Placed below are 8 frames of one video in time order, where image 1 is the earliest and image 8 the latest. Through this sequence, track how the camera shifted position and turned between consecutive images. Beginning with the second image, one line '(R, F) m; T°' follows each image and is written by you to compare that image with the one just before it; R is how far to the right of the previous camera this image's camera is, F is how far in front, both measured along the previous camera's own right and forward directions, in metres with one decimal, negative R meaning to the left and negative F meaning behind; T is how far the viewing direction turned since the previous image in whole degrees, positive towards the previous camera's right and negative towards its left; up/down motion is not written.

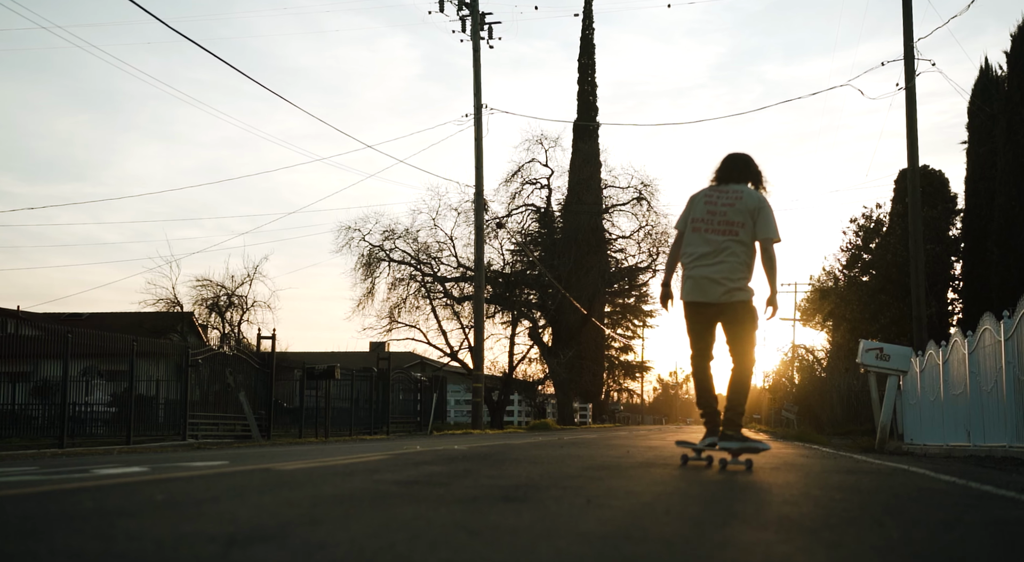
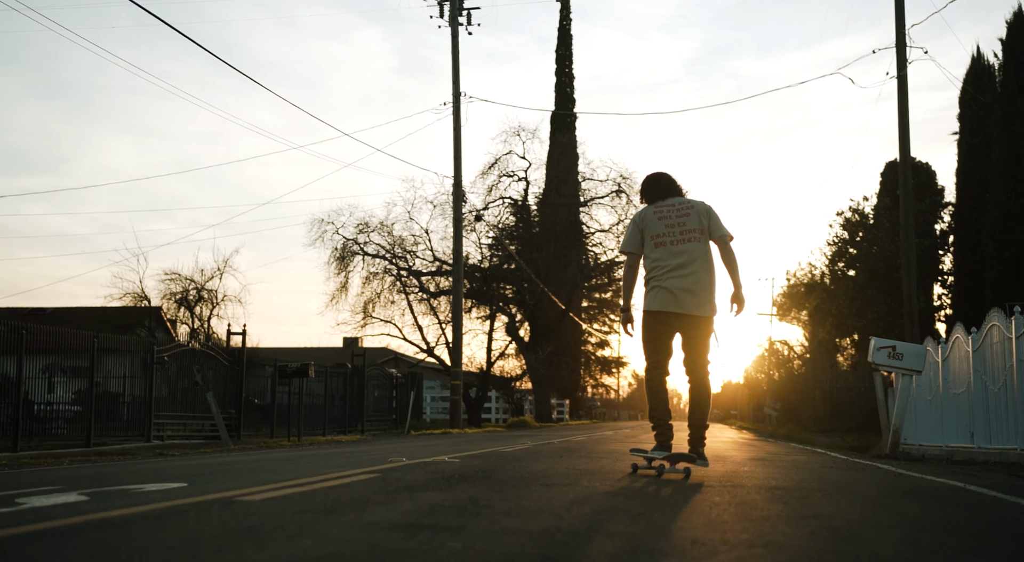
(-0.2, +0.8) m; +2°
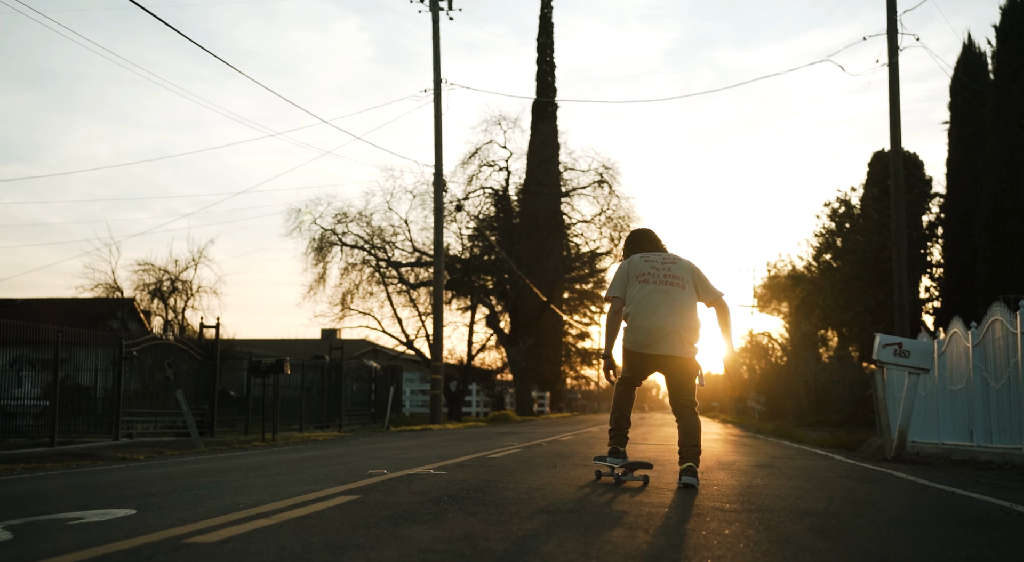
(-0.1, +0.6) m; +1°
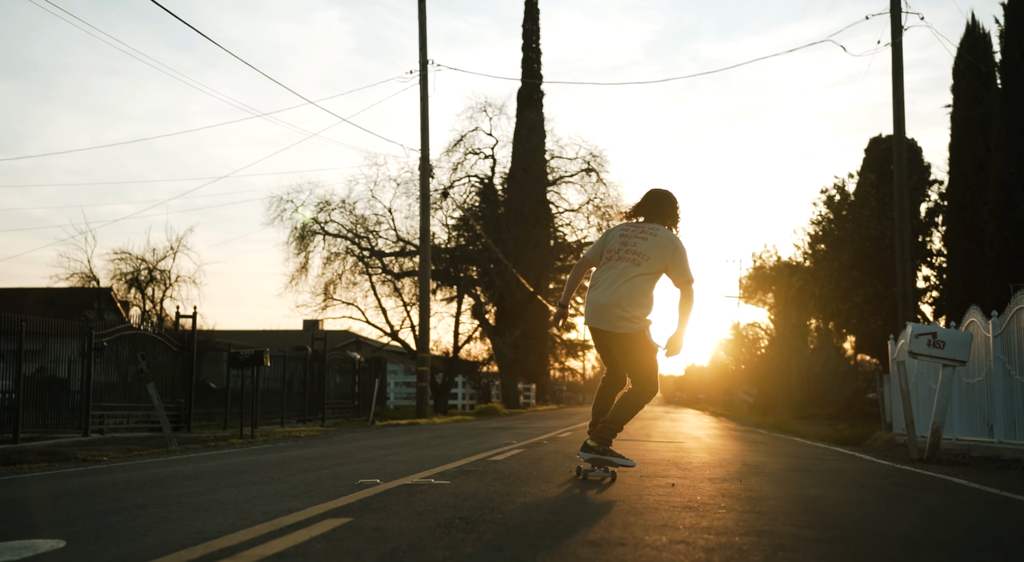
(-0.2, +0.8) m; +1°
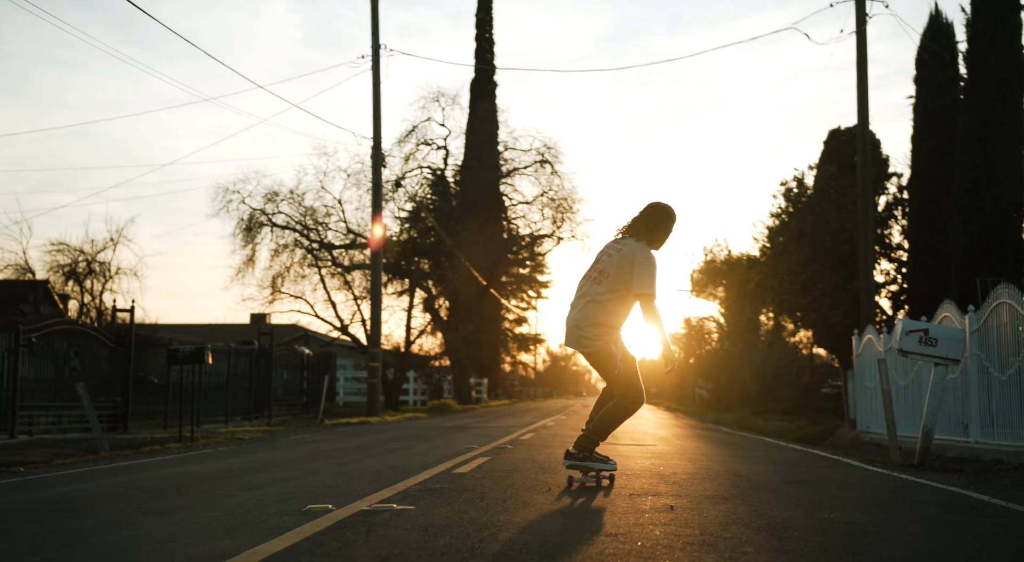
(-0.1, +0.7) m; +3°
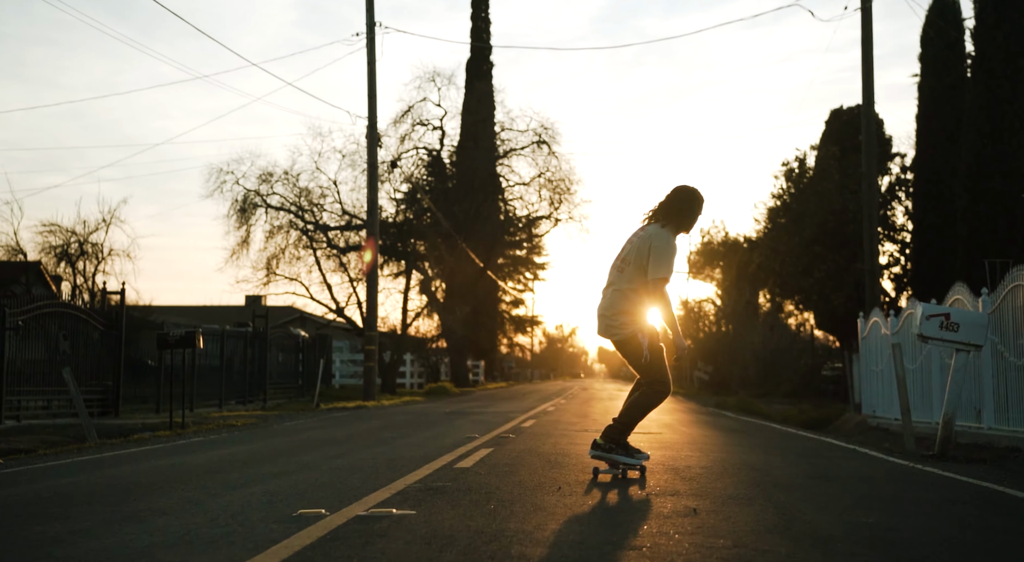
(-0.1, +0.4) m; 0°
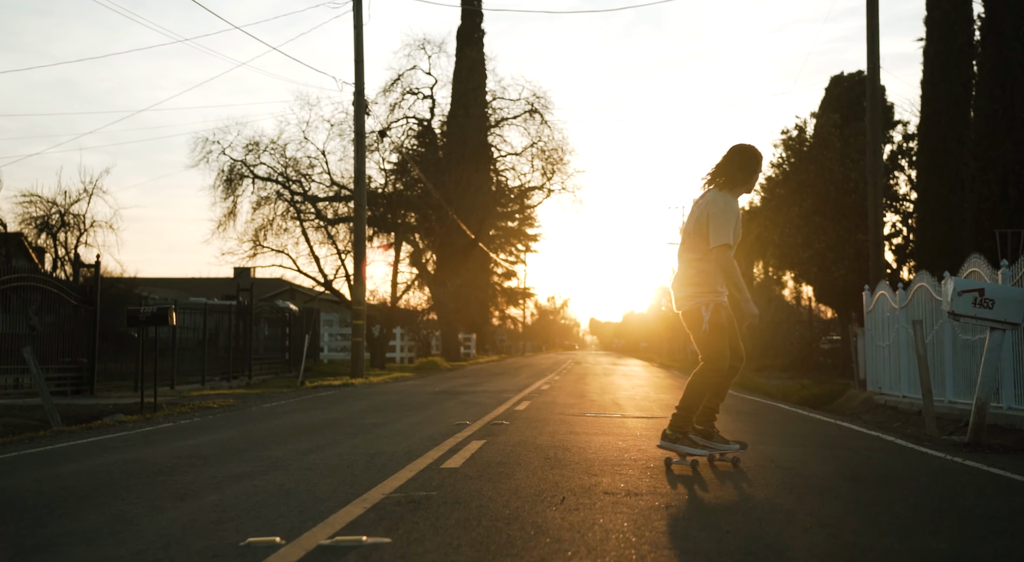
(0.0, +0.7) m; +1°
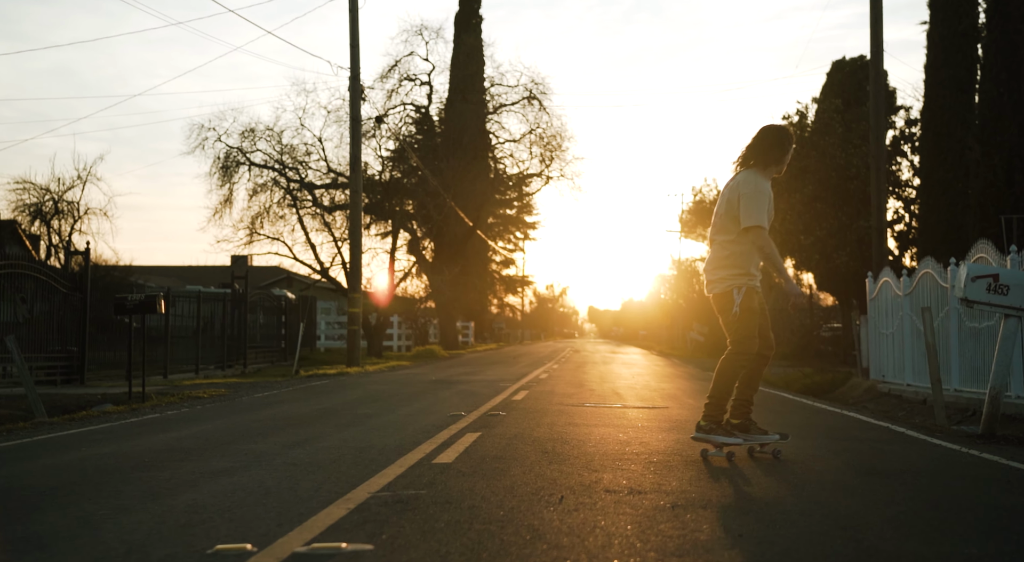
(0.0, +0.3) m; 0°
